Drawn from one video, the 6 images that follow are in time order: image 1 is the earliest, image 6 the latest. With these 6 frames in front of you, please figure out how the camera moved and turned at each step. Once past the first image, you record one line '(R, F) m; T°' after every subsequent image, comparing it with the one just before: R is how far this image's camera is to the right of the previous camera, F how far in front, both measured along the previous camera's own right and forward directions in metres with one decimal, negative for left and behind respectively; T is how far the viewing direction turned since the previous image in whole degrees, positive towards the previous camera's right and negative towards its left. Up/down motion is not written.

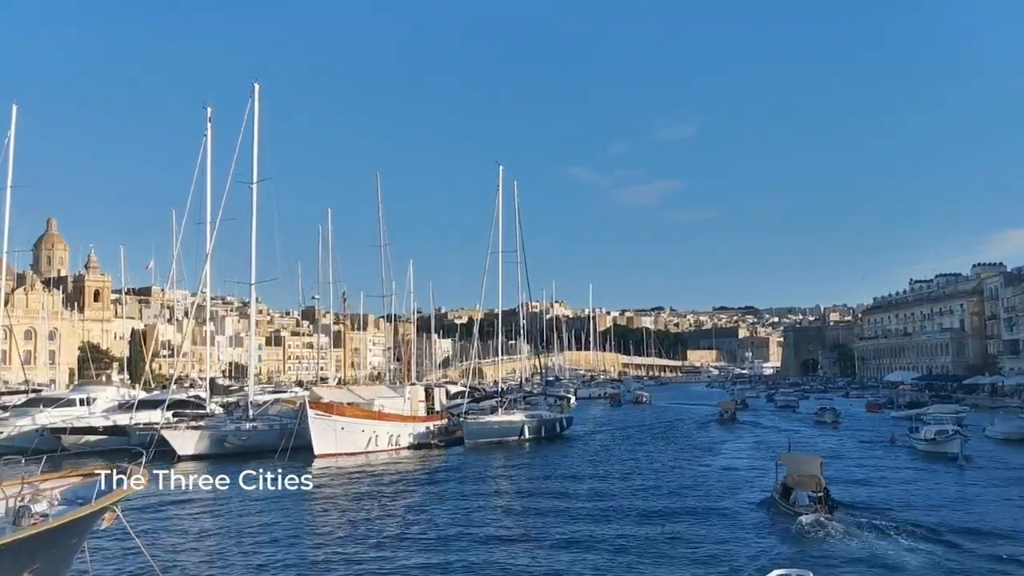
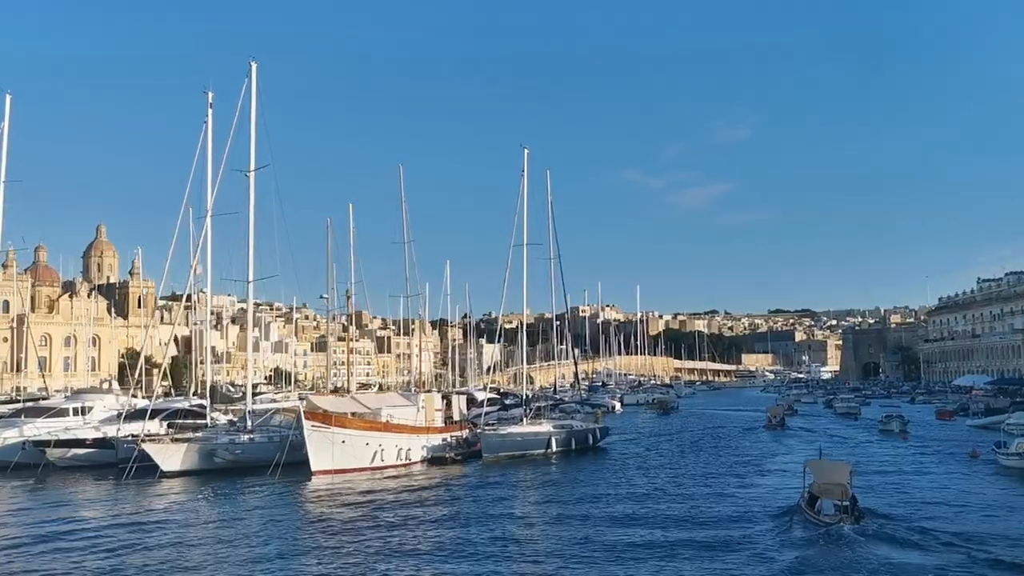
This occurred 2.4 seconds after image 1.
(+1.1, +4.0) m; -3°
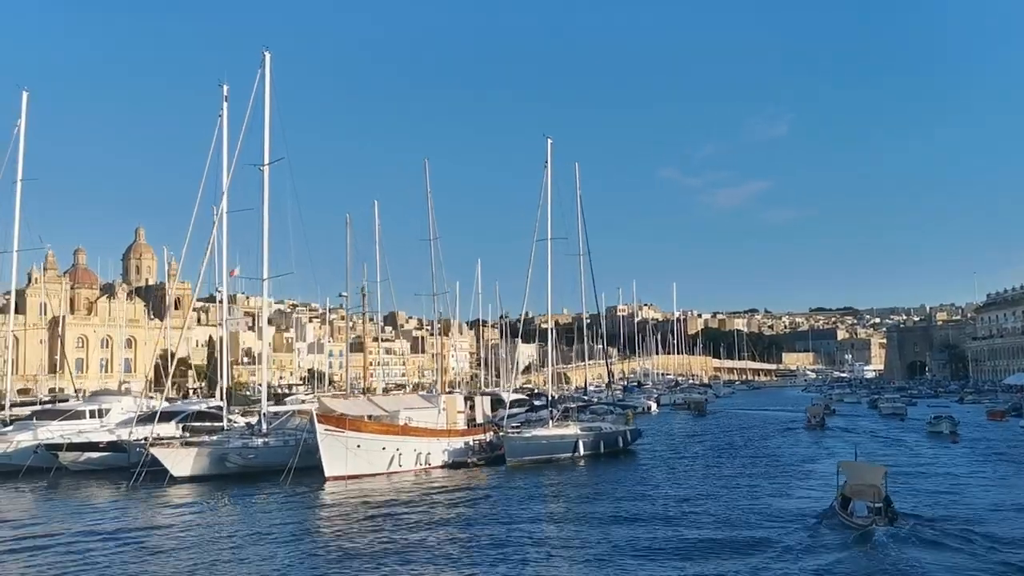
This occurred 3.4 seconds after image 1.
(+0.5, +1.6) m; -2°
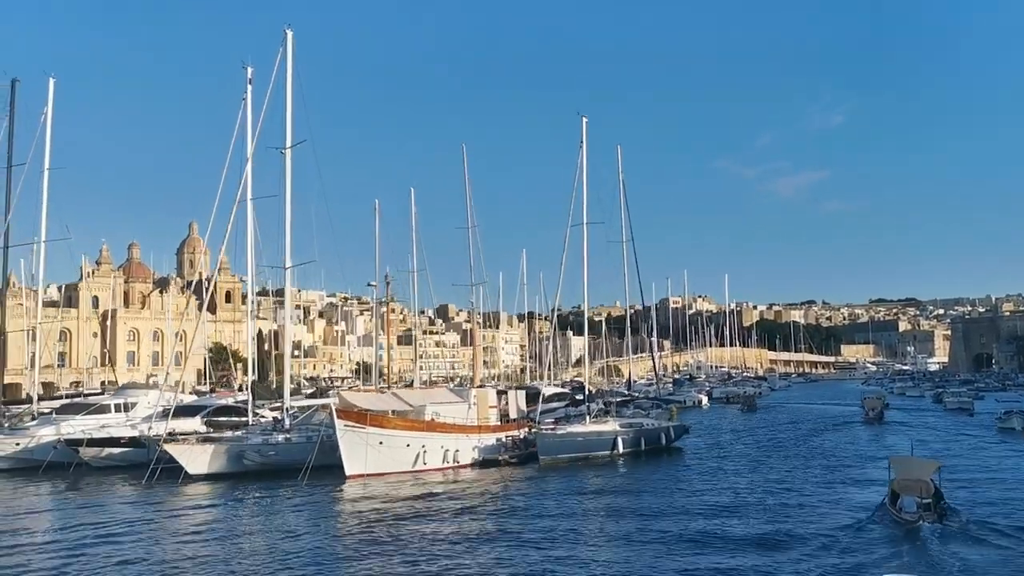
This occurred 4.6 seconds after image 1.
(+0.7, +1.9) m; -3°
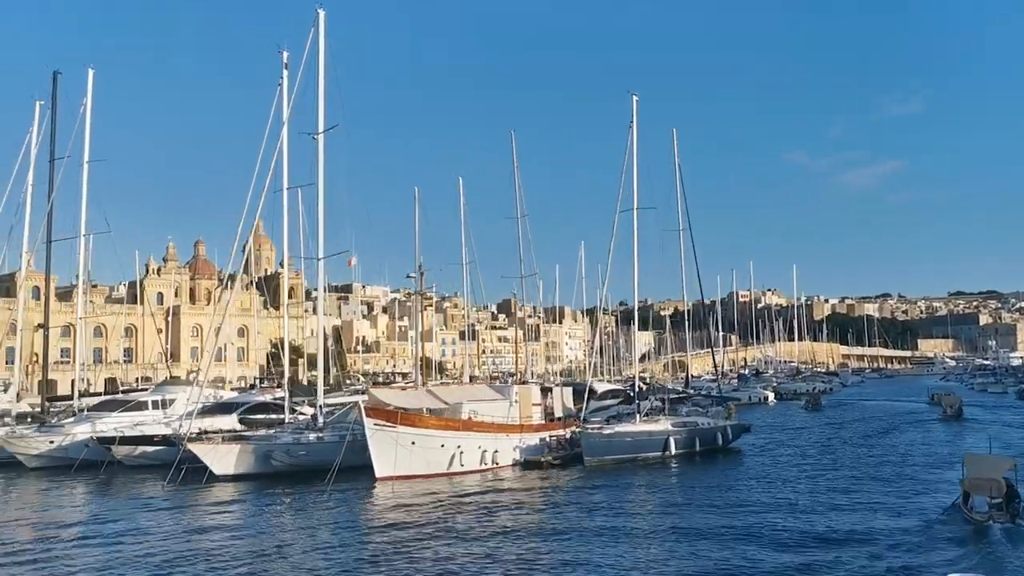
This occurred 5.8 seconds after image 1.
(+0.7, +1.9) m; -4°
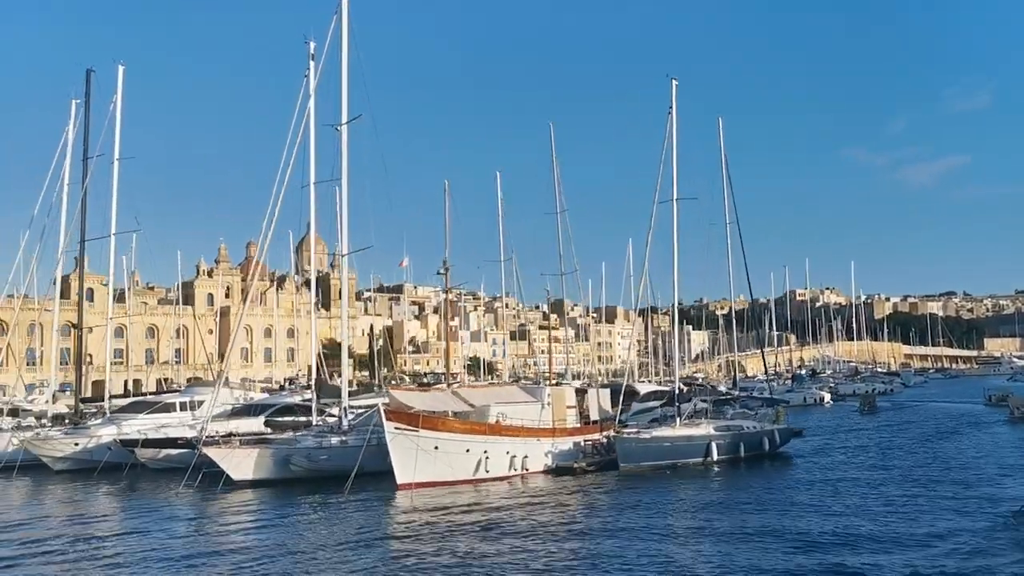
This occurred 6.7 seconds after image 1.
(+0.7, +1.5) m; -3°
